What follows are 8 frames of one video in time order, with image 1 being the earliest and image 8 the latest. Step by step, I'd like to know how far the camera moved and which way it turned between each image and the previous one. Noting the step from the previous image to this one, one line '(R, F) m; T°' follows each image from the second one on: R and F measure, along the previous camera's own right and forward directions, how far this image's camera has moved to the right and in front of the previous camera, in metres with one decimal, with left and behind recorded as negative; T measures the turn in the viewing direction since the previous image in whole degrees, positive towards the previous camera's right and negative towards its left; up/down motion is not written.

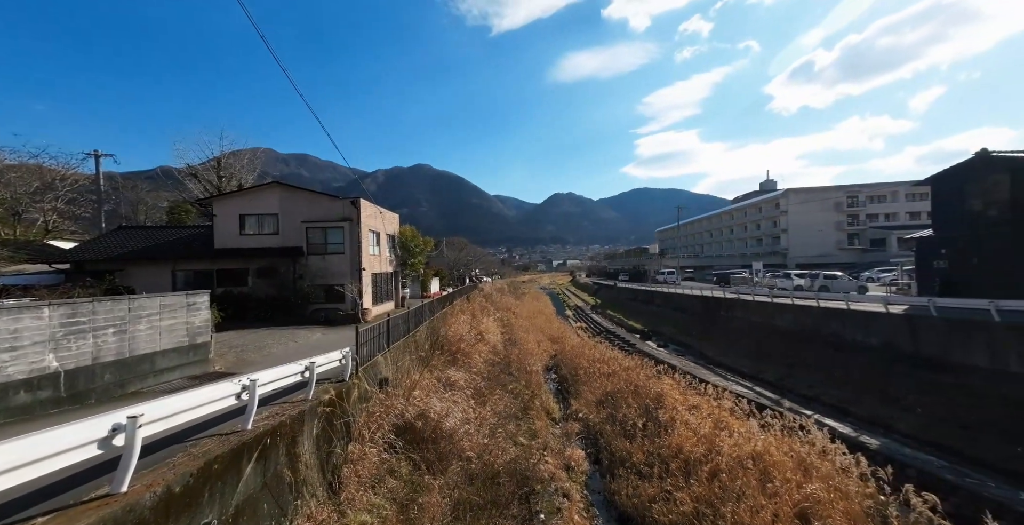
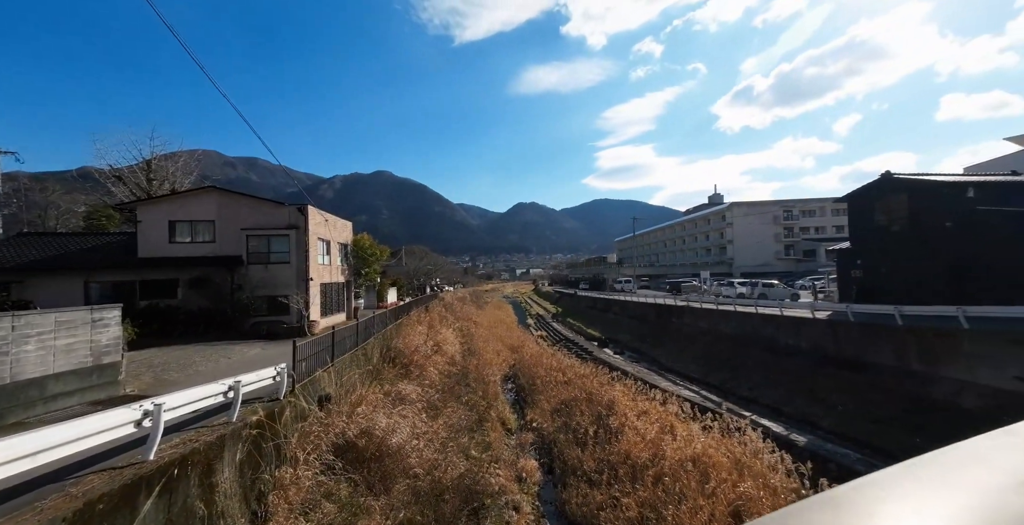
(+0.1, 0.0) m; +6°
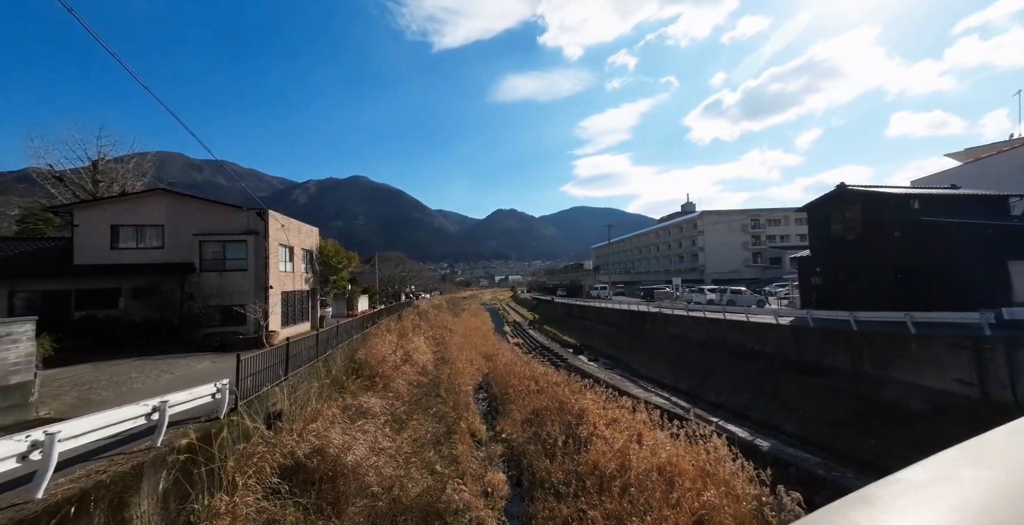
(+0.1, +0.1) m; +3°
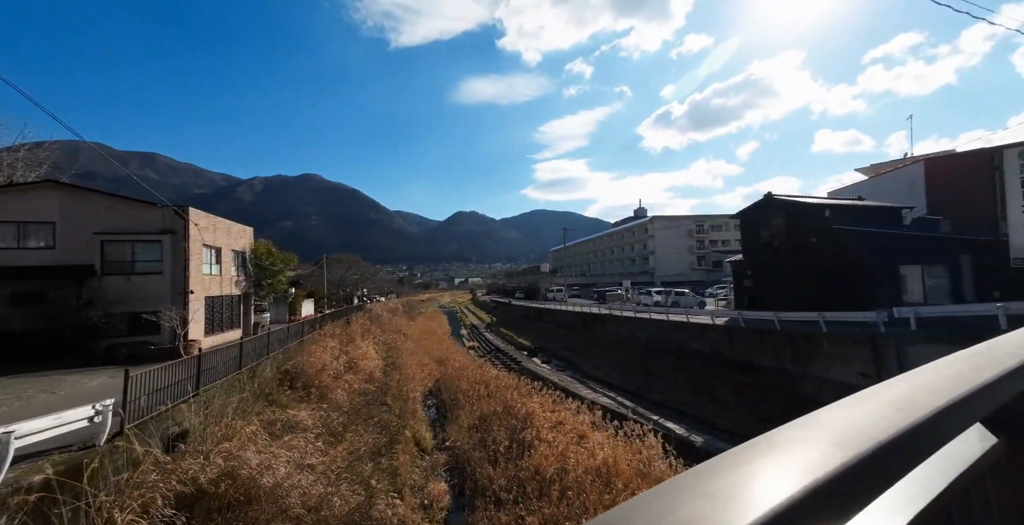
(+0.2, +0.1) m; +6°
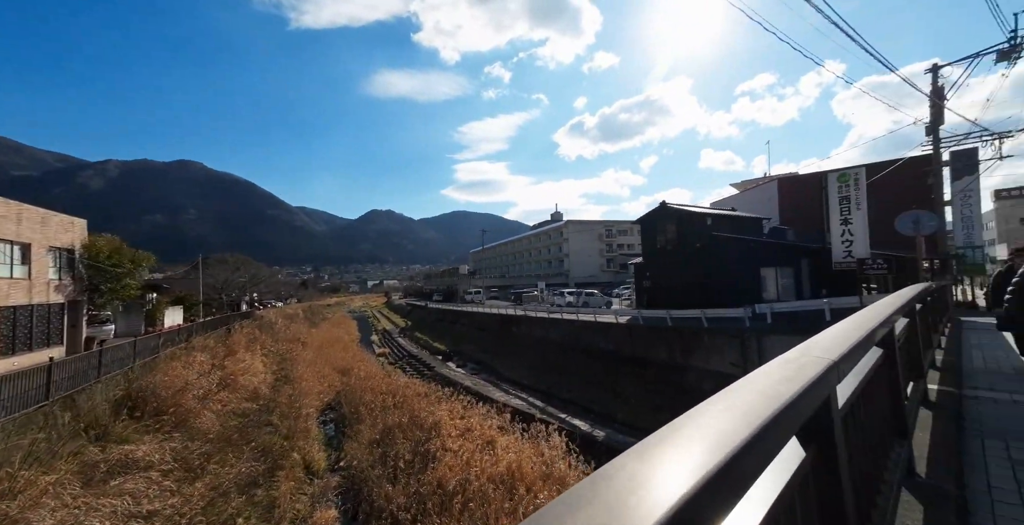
(+0.3, +0.2) m; +12°
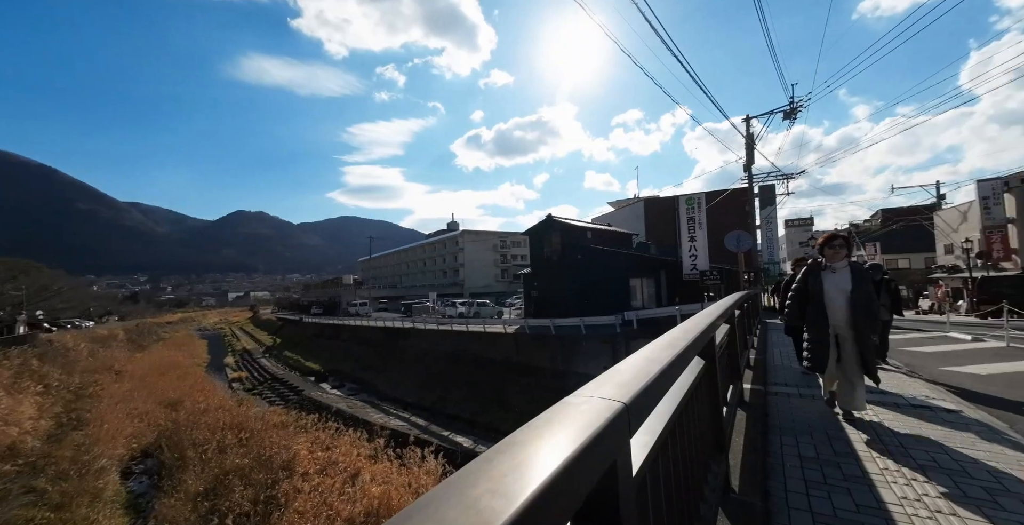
(+0.5, +0.4) m; +15°
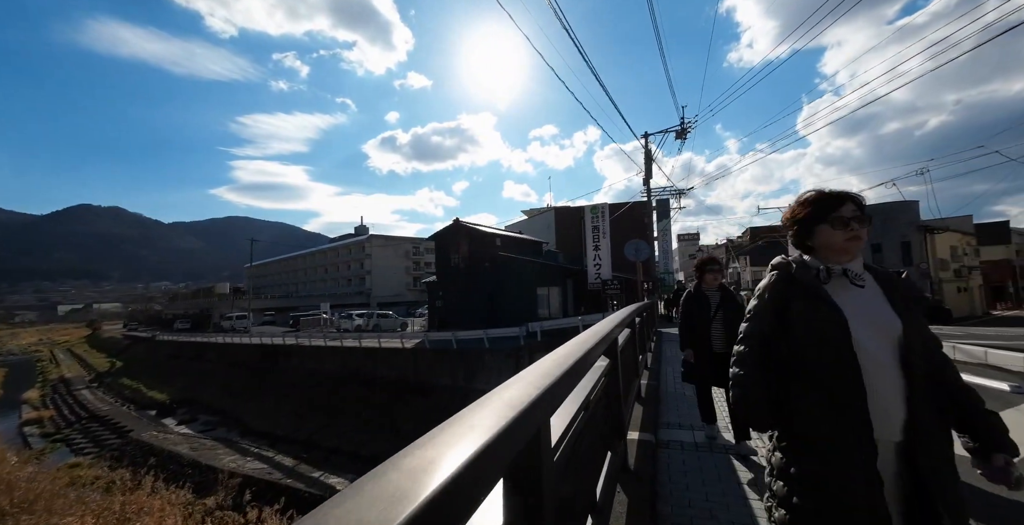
(+0.8, +1.2) m; +12°
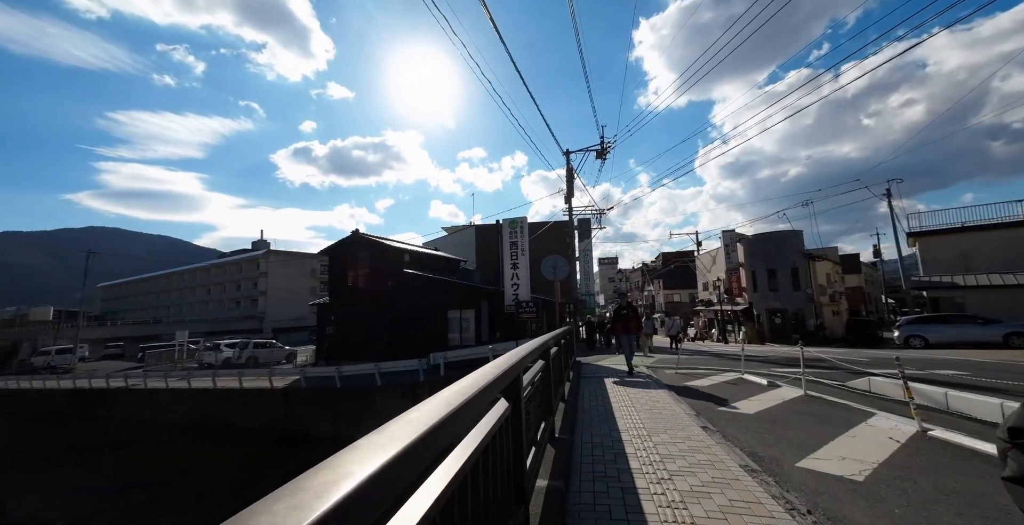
(+0.9, +2.0) m; +11°
